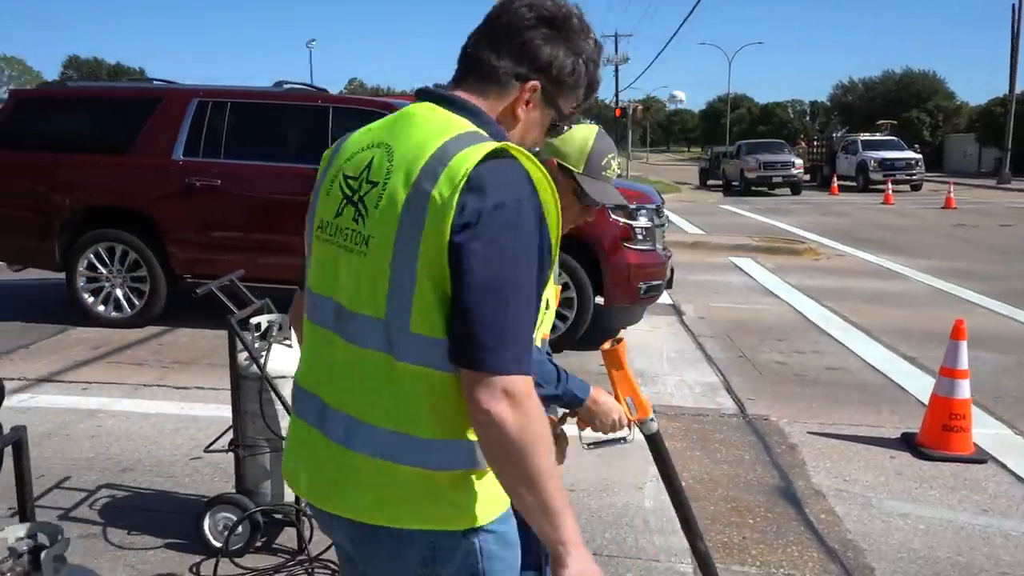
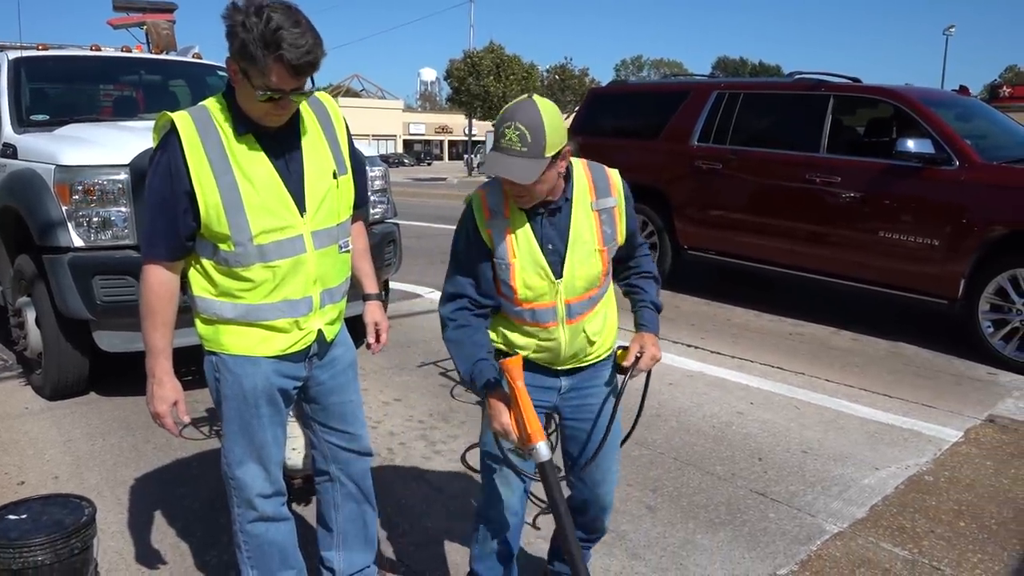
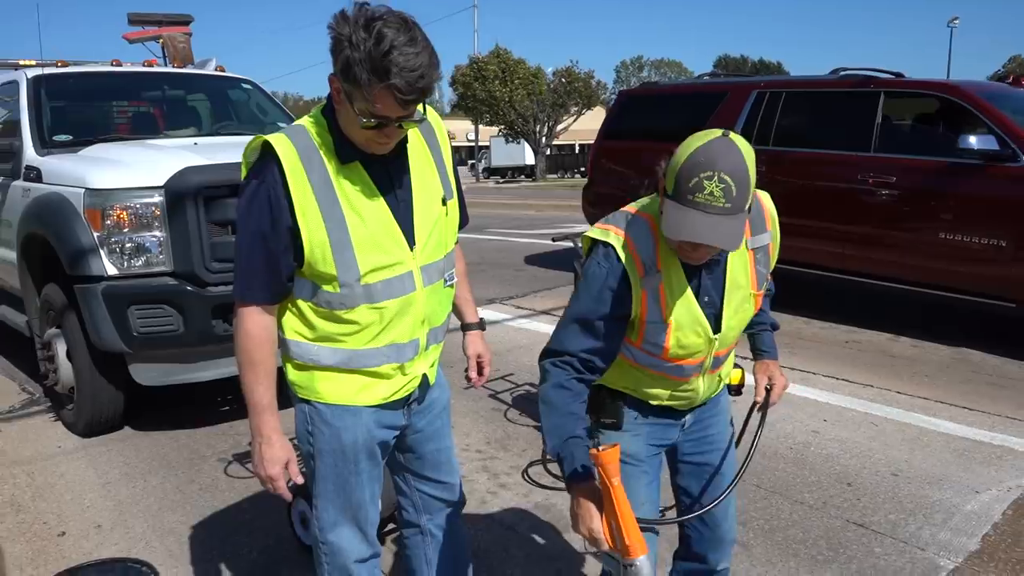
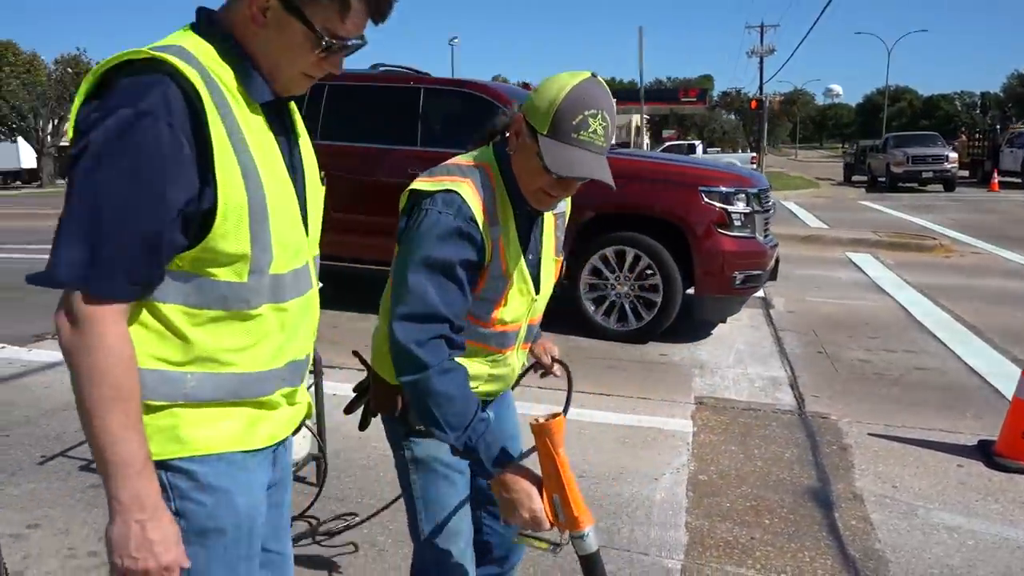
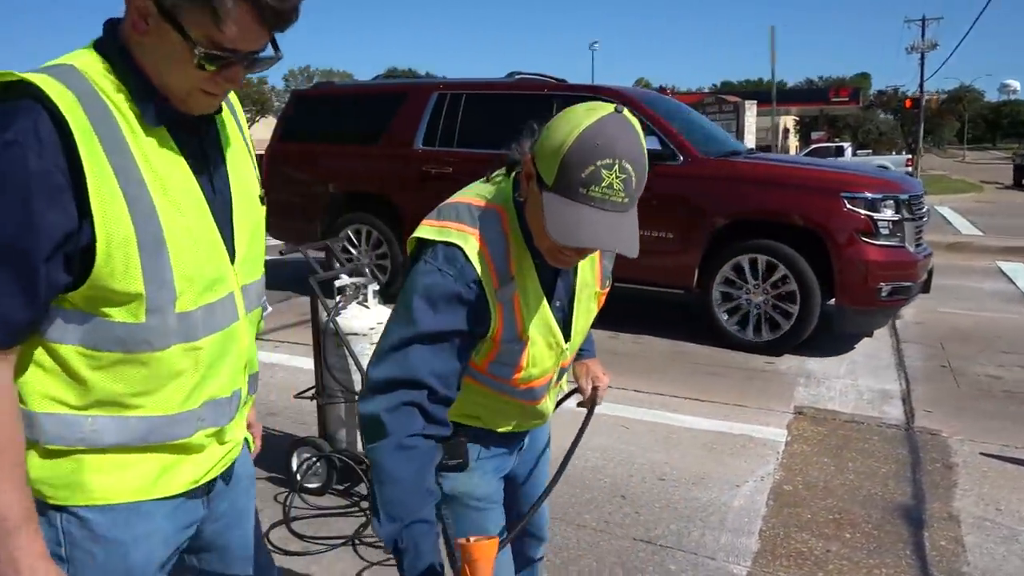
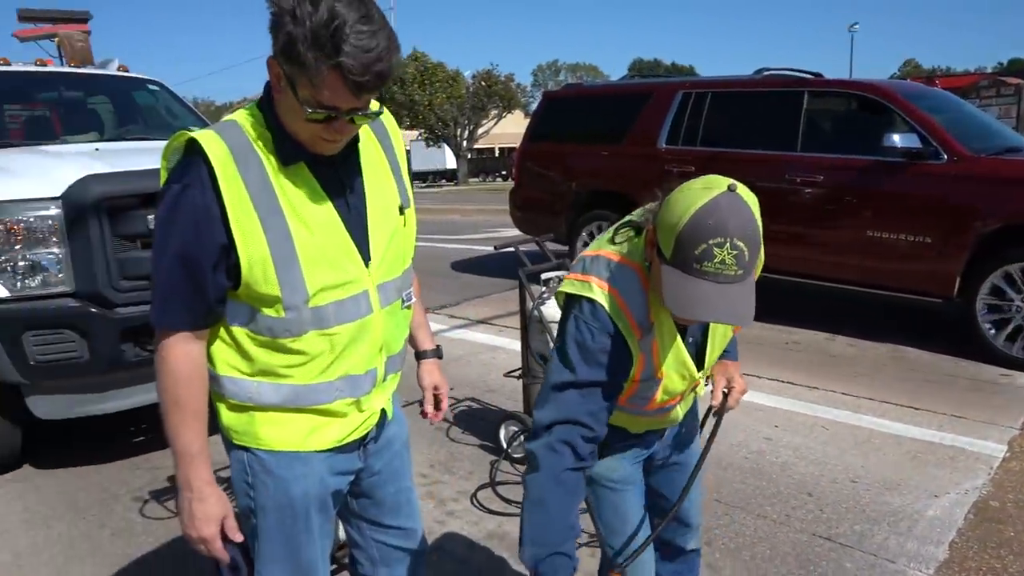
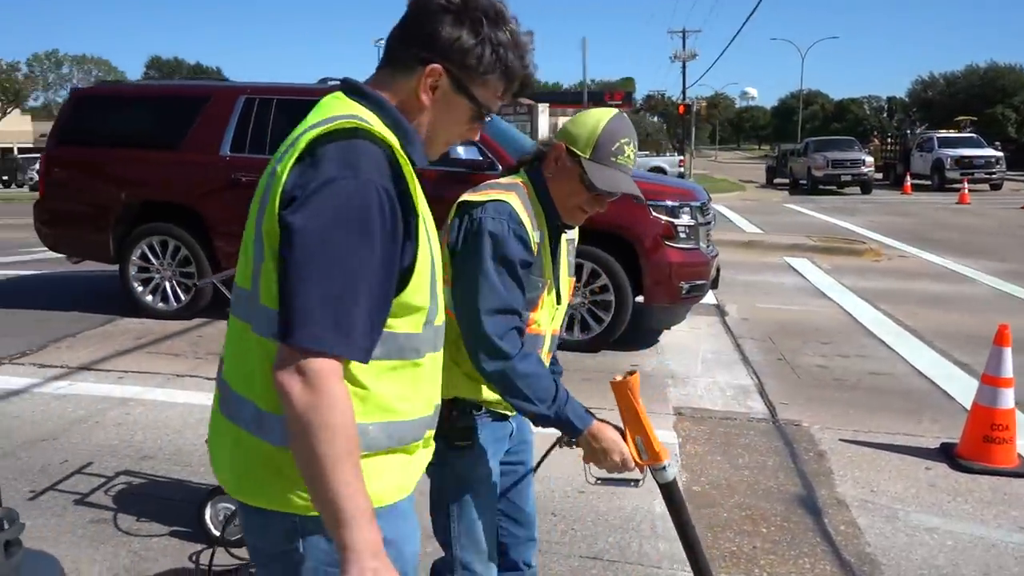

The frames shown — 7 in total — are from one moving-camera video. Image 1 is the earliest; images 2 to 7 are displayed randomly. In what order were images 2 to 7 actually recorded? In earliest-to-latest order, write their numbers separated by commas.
7, 4, 5, 6, 3, 2
